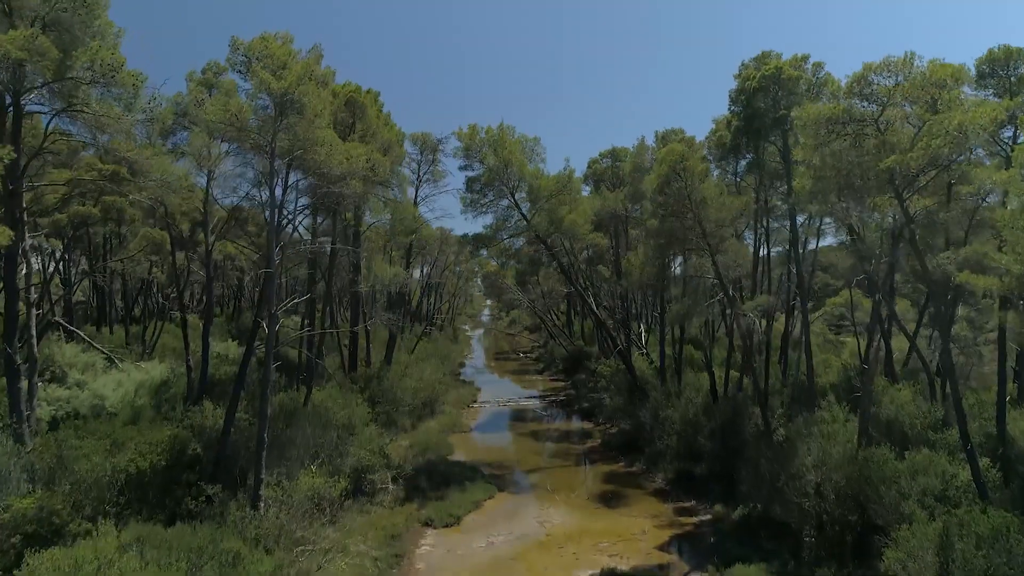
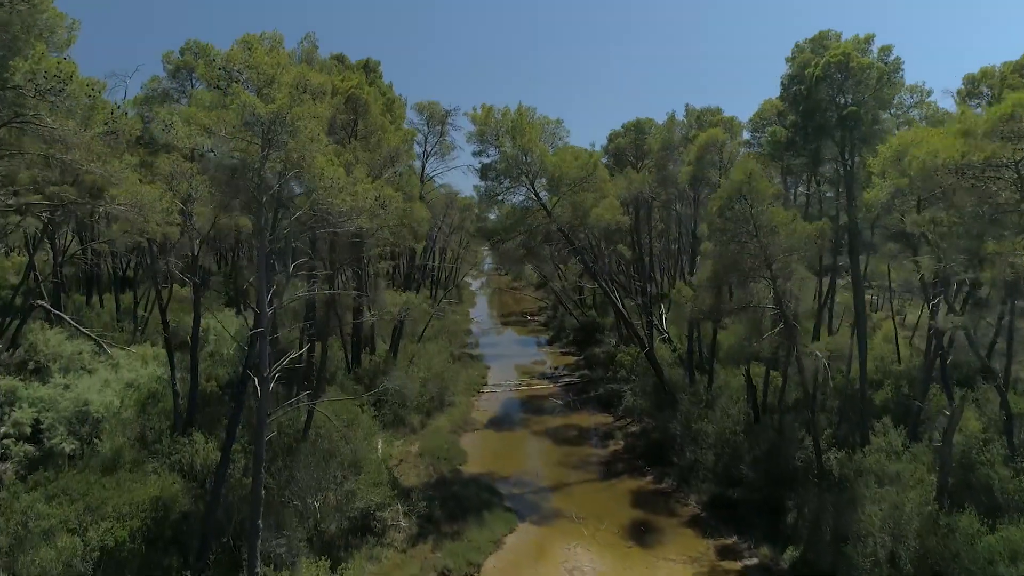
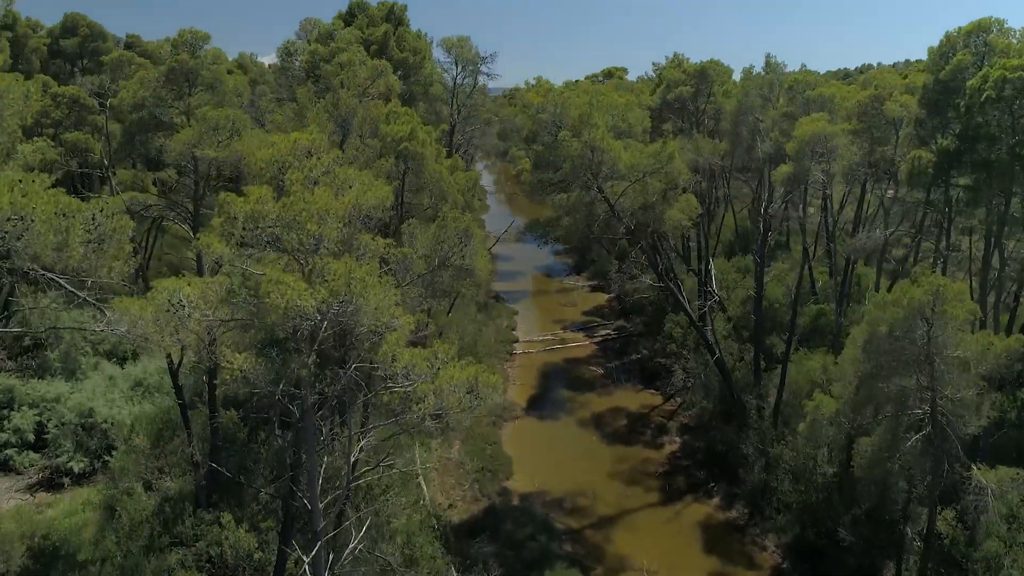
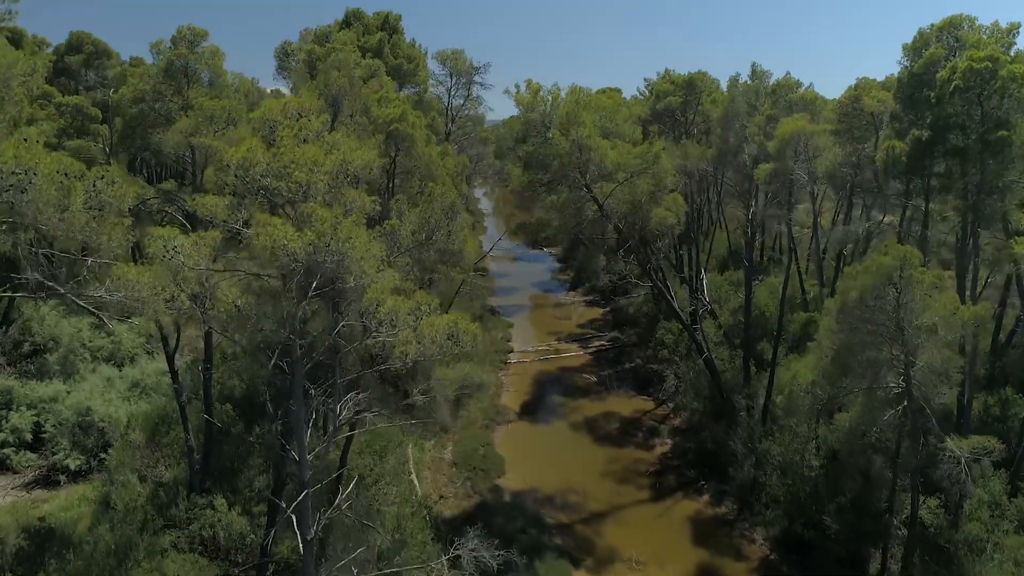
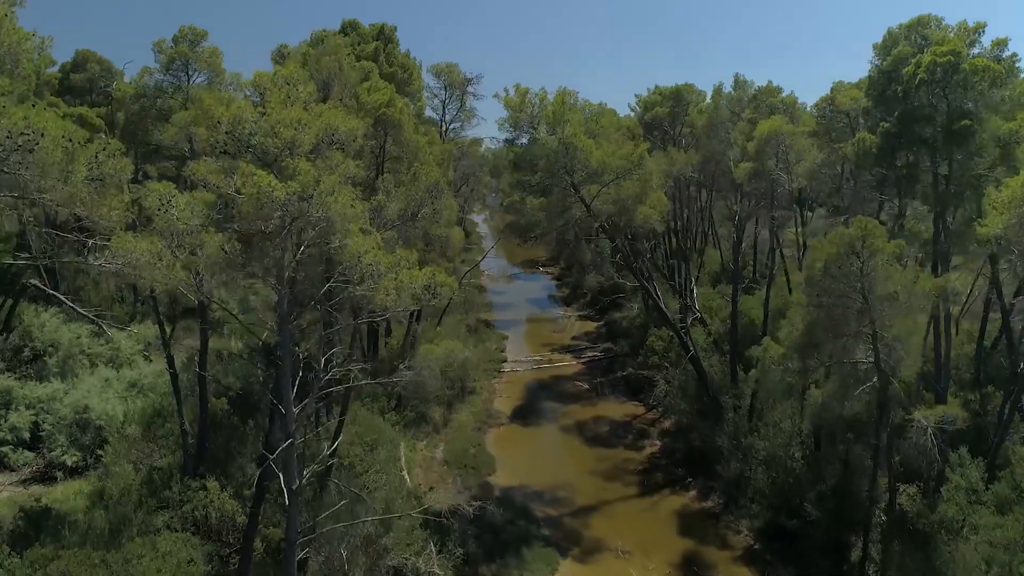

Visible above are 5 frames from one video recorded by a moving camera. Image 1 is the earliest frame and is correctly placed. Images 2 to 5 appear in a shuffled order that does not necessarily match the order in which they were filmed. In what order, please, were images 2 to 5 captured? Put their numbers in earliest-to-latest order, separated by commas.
2, 5, 4, 3
